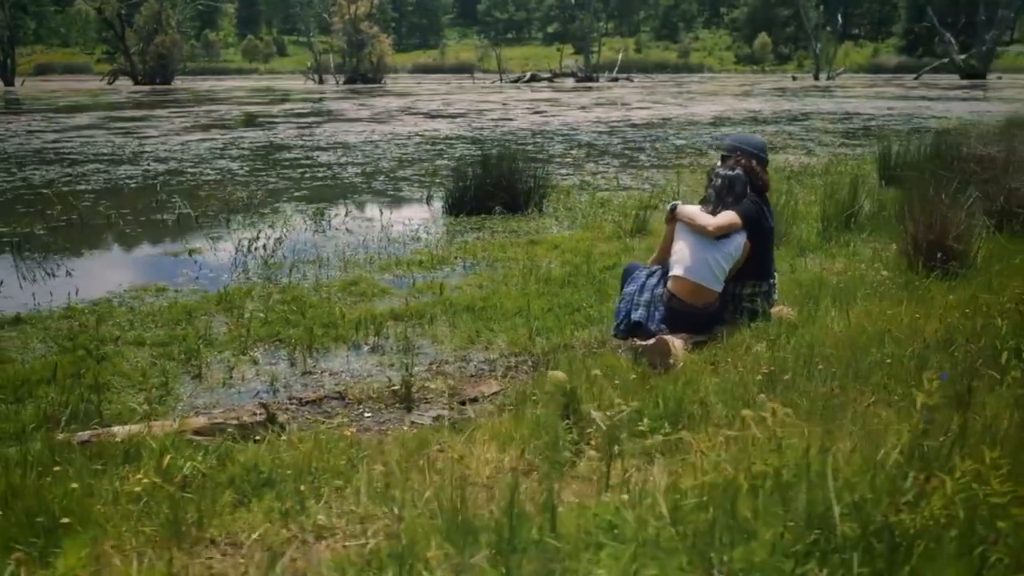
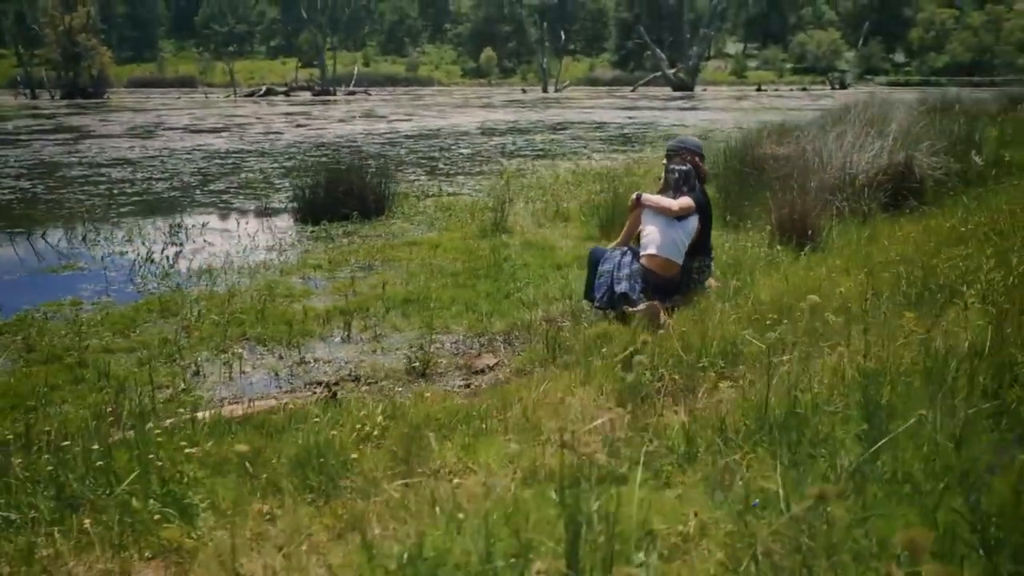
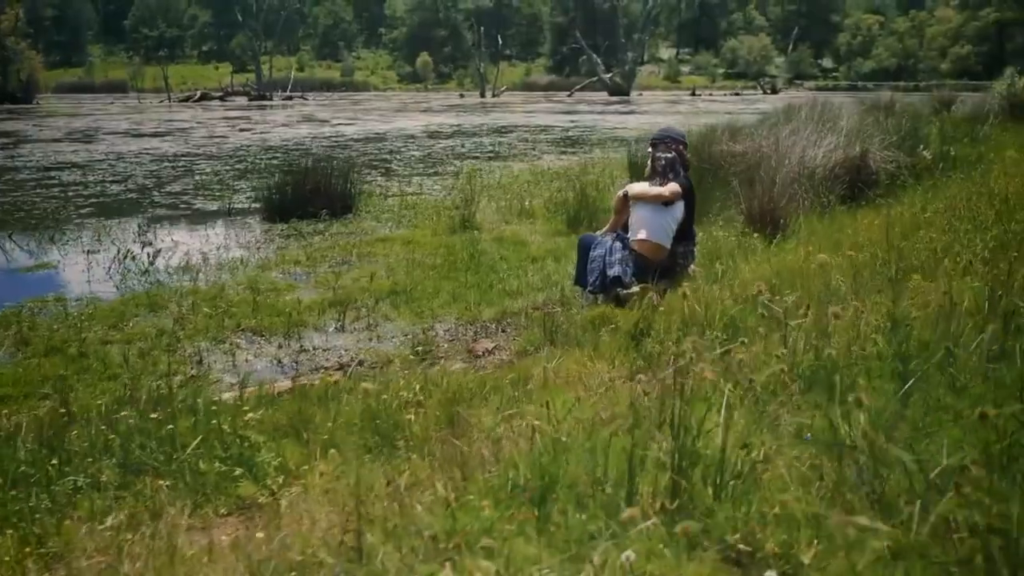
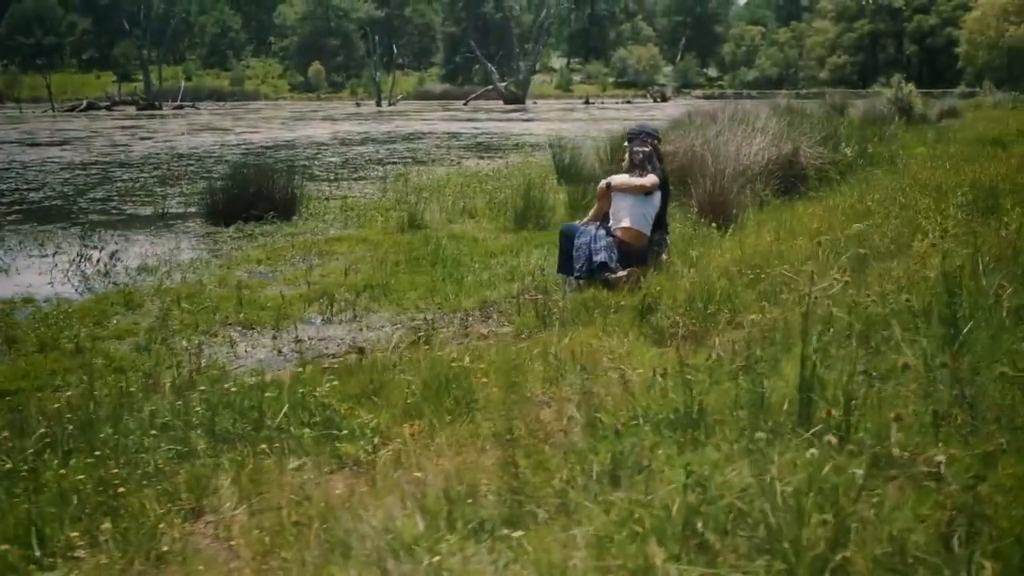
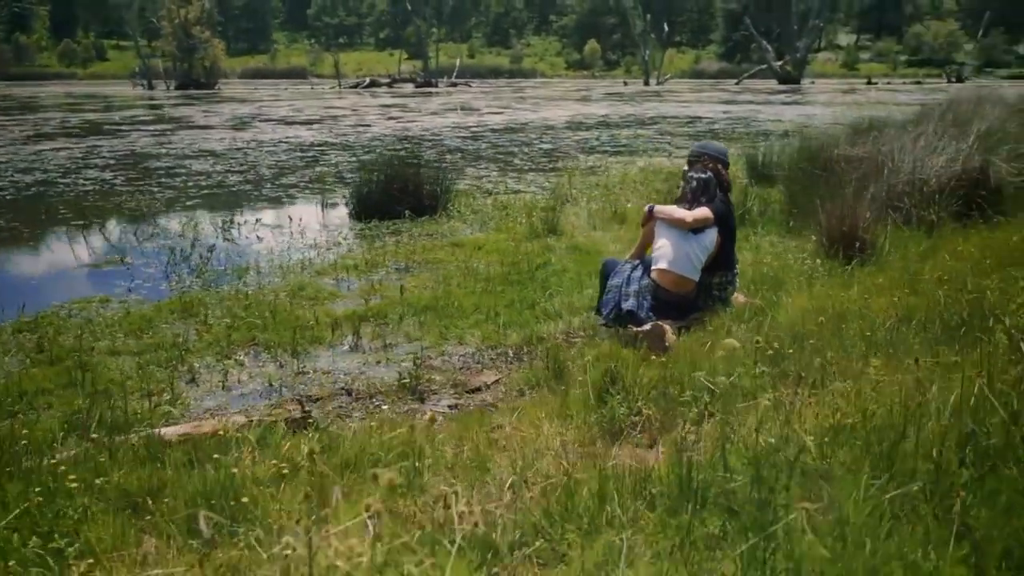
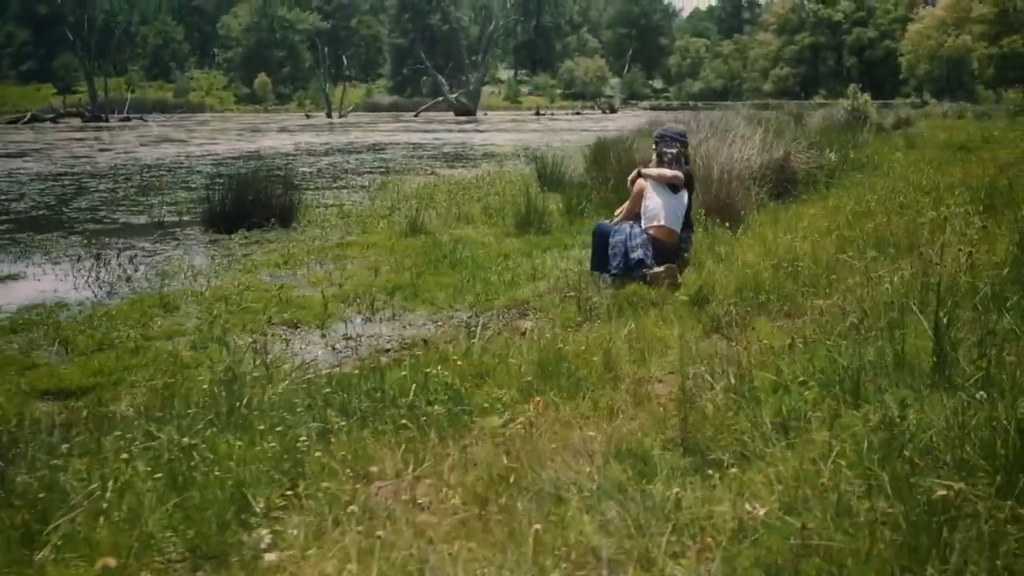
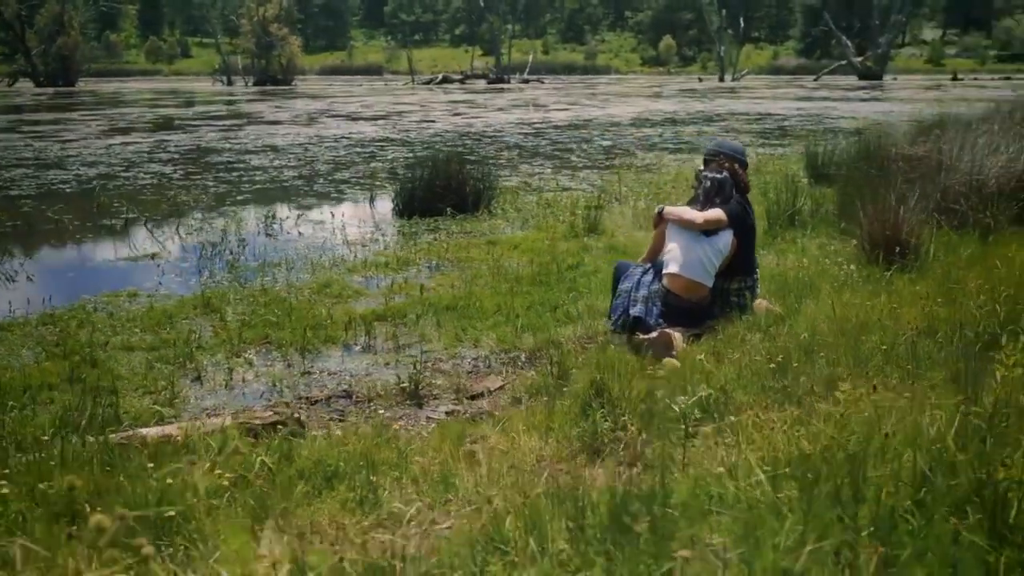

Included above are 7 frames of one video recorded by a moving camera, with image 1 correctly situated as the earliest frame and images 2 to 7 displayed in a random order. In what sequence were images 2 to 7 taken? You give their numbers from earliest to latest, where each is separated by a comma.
7, 5, 2, 3, 4, 6
